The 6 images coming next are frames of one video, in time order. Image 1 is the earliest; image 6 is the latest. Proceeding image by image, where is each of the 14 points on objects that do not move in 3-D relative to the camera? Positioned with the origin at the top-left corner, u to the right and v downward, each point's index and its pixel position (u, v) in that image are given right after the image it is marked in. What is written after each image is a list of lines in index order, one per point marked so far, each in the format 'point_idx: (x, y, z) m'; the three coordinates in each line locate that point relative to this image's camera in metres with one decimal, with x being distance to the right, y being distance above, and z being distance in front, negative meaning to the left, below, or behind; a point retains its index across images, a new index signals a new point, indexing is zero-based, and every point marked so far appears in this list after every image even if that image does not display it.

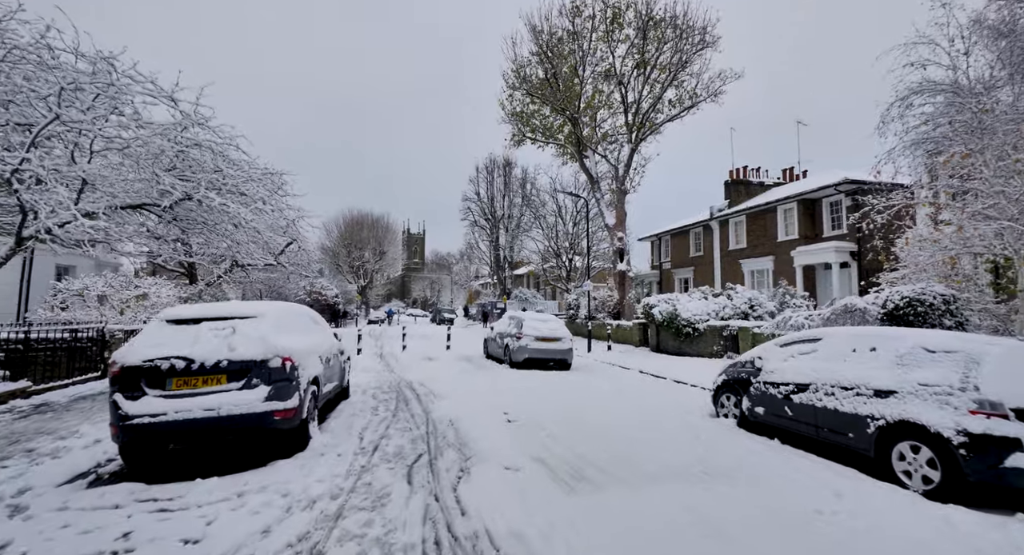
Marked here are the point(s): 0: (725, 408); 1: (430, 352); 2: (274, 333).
0: (+3.2, -2.0, +7.4) m
1: (-3.0, -2.7, +17.8) m
2: (-2.7, -0.6, +5.5) m
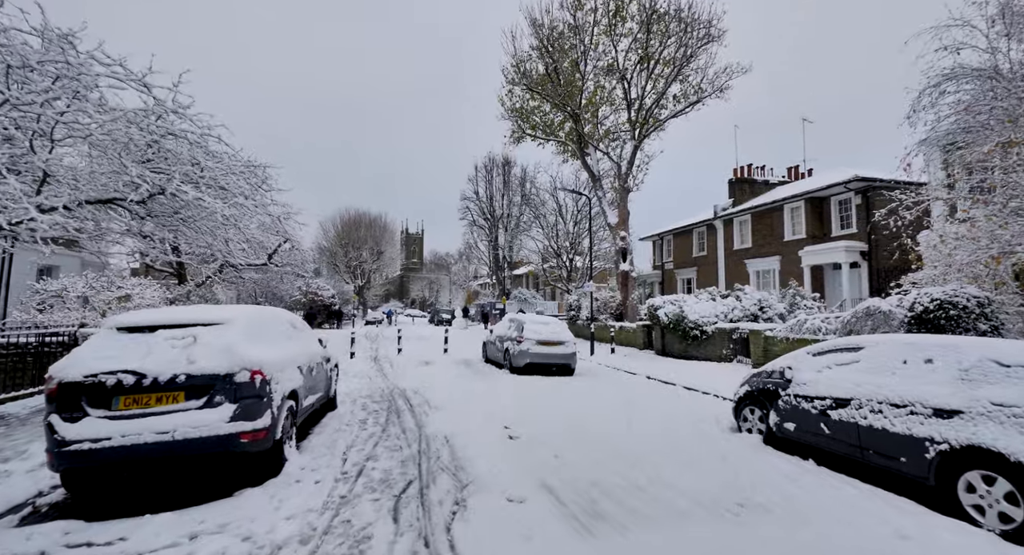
0: (+3.2, -2.0, +6.7) m
1: (-3.0, -2.7, +17.1) m
2: (-2.6, -0.6, +4.8) m
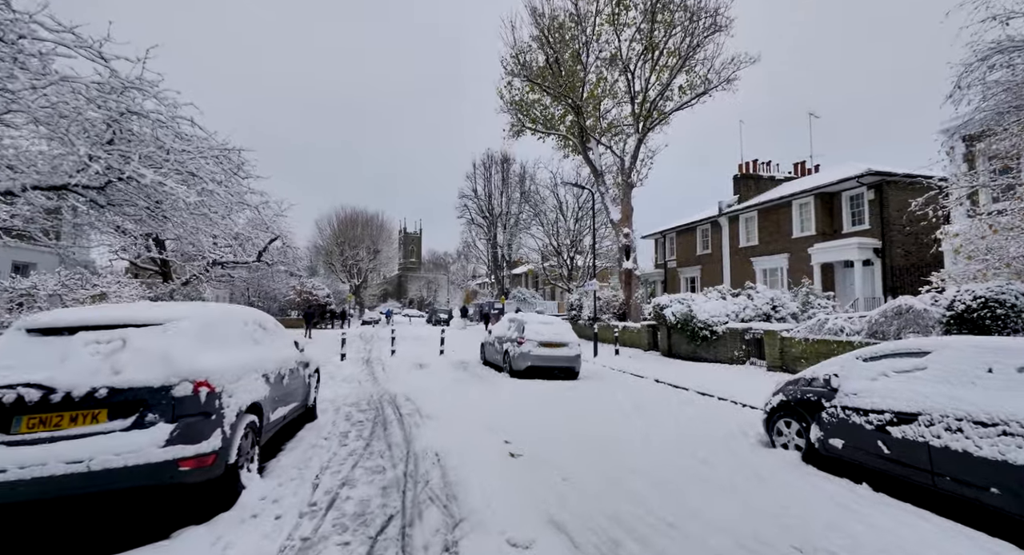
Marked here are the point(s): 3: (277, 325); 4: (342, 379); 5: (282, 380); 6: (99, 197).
0: (+3.2, -1.9, +5.9) m
1: (-3.0, -2.6, +16.3) m
2: (-2.6, -0.6, +4.0) m
3: (-2.9, -0.6, +6.1) m
4: (-4.1, -2.5, +11.9) m
5: (-2.6, -1.2, +5.6) m
6: (-6.4, +1.2, +7.7) m
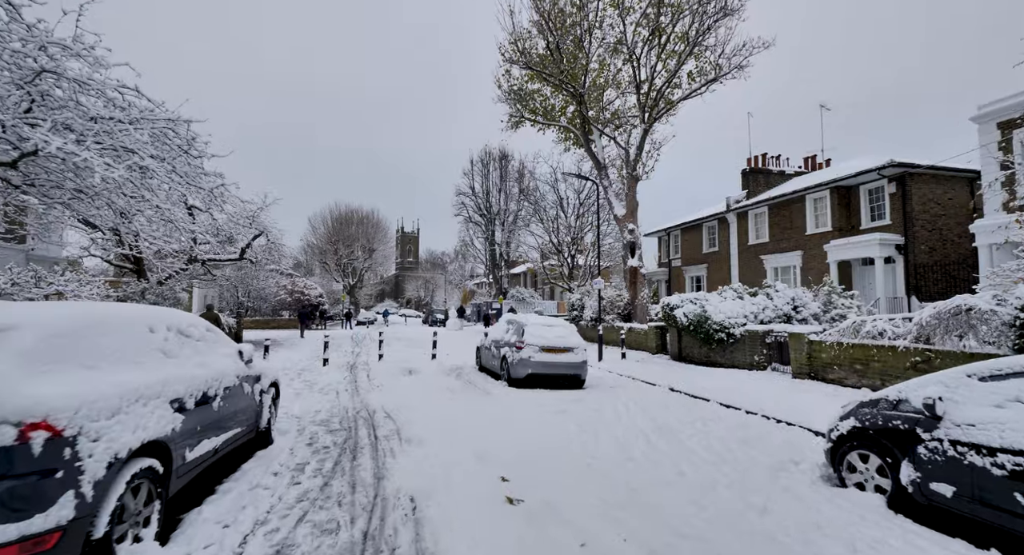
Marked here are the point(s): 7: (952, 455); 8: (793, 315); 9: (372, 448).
0: (+3.2, -1.8, +4.6) m
1: (-3.0, -2.6, +14.9) m
2: (-2.6, -0.5, +2.7) m
3: (-2.9, -0.5, +4.8) m
4: (-4.1, -2.4, +10.6) m
5: (-2.6, -1.1, +4.3) m
6: (-6.4, +1.3, +6.4) m
7: (+3.4, -1.4, +3.8) m
8: (+8.0, -1.1, +14.1) m
9: (-1.7, -2.1, +6.0) m
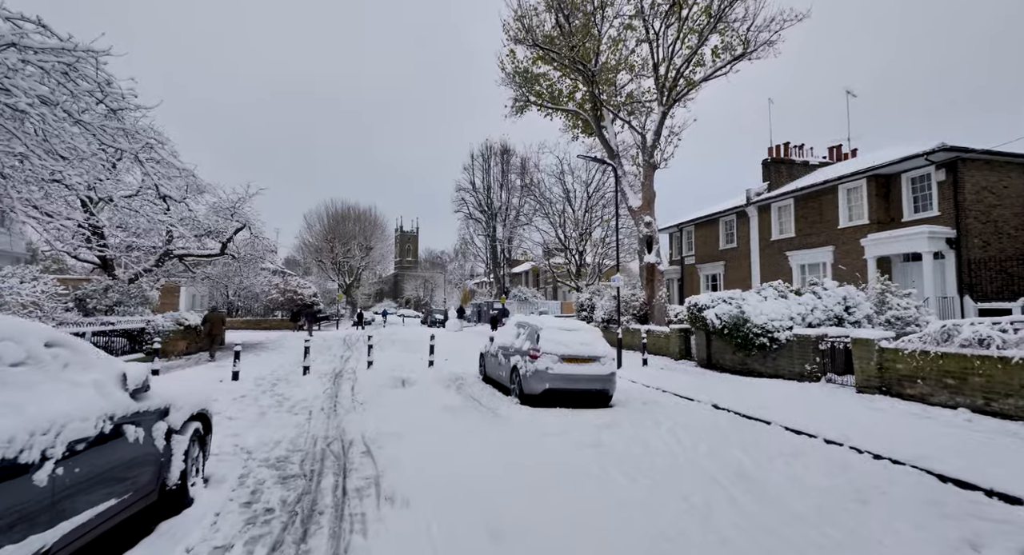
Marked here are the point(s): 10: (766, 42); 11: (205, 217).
0: (+3.5, -1.7, +2.7) m
1: (-2.8, -2.4, +13.0) m
2: (-2.4, -0.4, +0.8) m
3: (-2.7, -0.4, +2.9) m
4: (-3.9, -2.3, +8.7) m
5: (-2.4, -1.0, +2.4) m
6: (-6.2, +1.4, +4.5) m
7: (+3.6, -1.3, +1.8) m
8: (+8.3, -1.0, +12.2) m
9: (-1.5, -2.0, +4.1) m
10: (+9.7, +9.0, +18.8) m
11: (-11.0, +2.1, +17.7) m
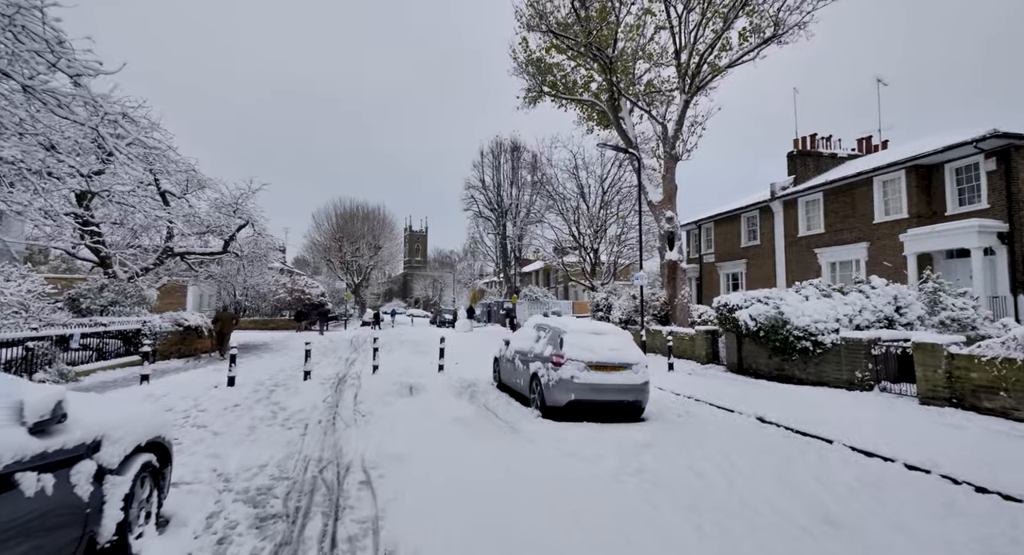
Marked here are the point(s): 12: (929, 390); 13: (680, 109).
0: (+3.7, -1.7, +1.7) m
1: (-2.4, -2.4, +12.1) m
2: (-2.2, -0.3, -0.2) m
3: (-2.5, -0.4, +1.9) m
4: (-3.6, -2.2, +7.7) m
5: (-2.2, -0.9, +1.5) m
6: (-6.0, +1.5, +3.6) m
7: (+3.8, -1.2, +0.8) m
8: (+8.6, -0.9, +11.1) m
9: (-1.2, -1.9, +3.2) m
10: (+10.2, +9.1, +17.6) m
11: (-10.5, +2.2, +16.9) m
12: (+7.4, -2.0, +8.7) m
13: (+6.6, +6.6, +19.6) m
